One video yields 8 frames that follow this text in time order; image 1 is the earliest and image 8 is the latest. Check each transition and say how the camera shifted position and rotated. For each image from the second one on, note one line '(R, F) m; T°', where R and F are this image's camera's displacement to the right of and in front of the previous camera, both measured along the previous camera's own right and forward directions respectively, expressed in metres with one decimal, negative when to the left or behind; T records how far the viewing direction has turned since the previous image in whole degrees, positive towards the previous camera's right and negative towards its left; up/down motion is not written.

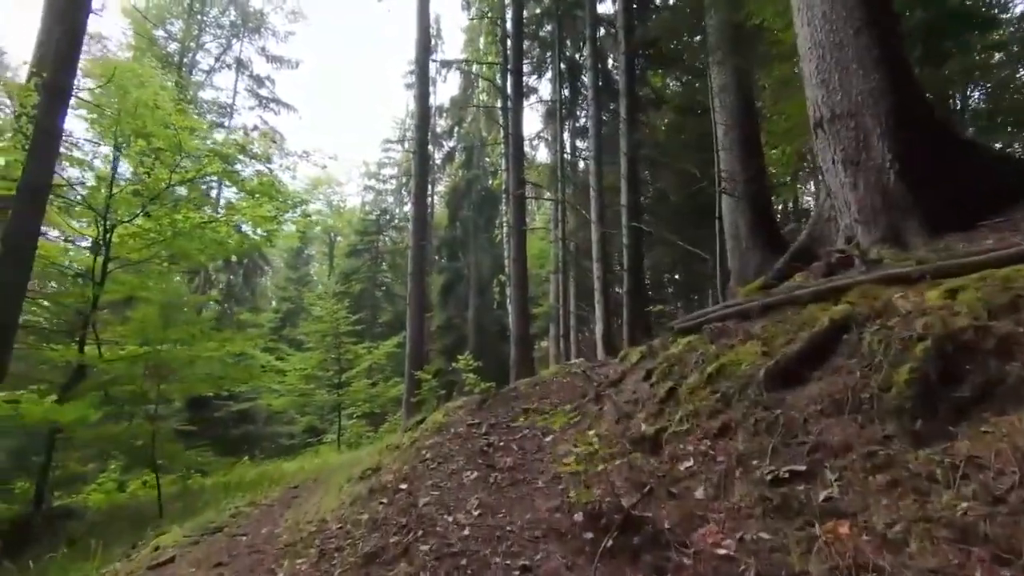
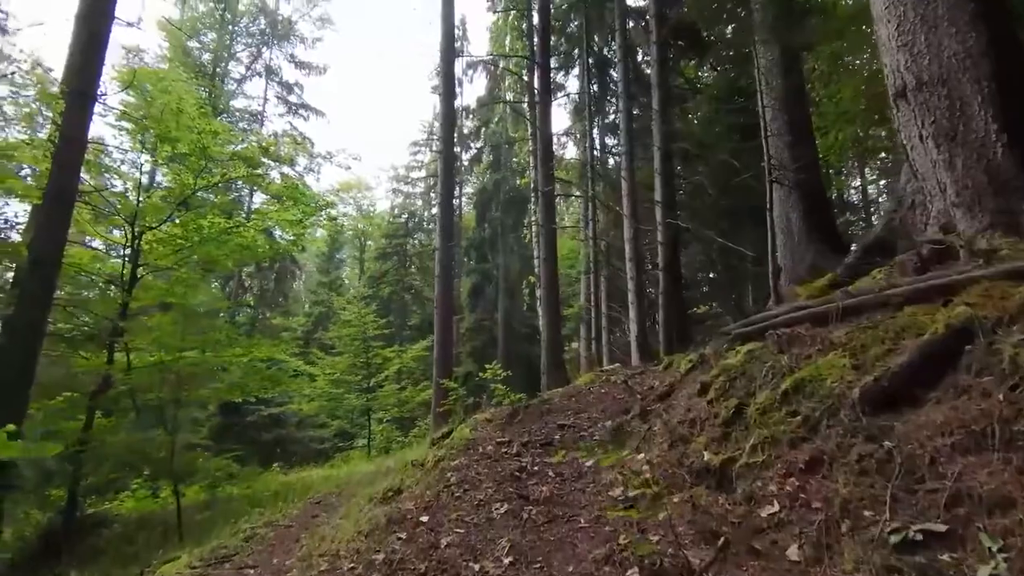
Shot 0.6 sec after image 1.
(0.0, +0.4) m; -3°
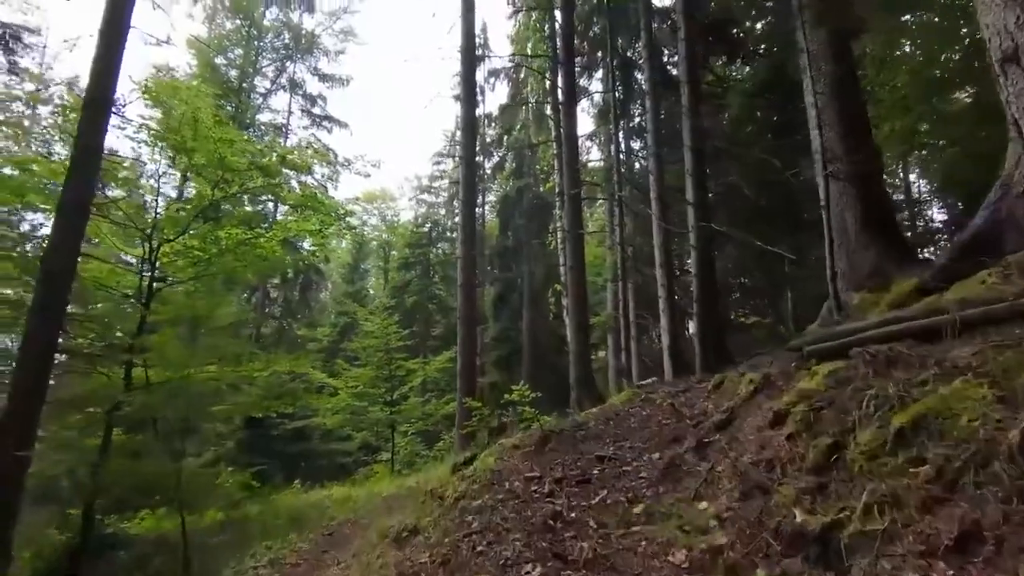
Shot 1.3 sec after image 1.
(0.0, +0.4) m; -2°
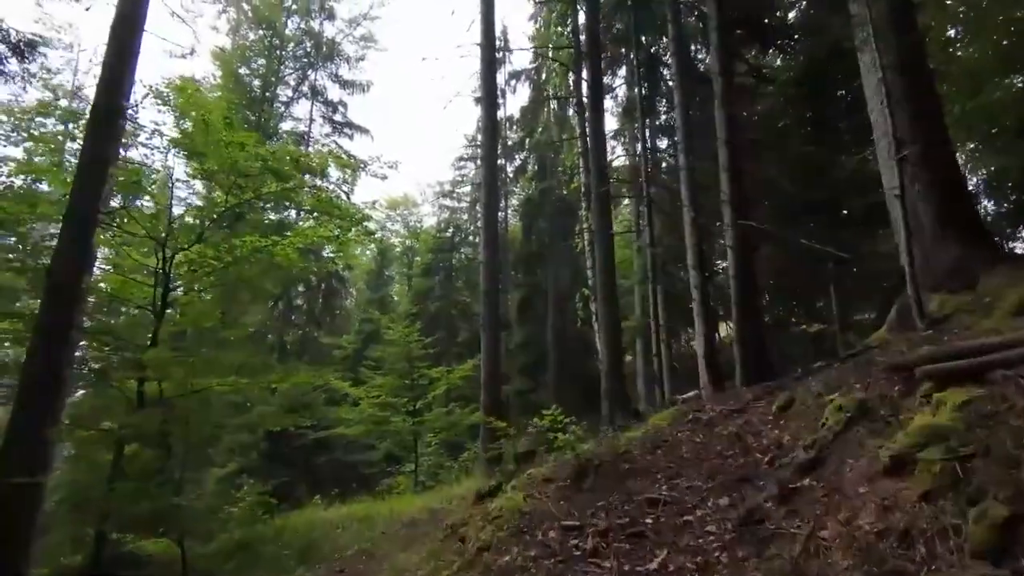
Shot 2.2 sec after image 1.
(0.0, +0.5) m; -2°
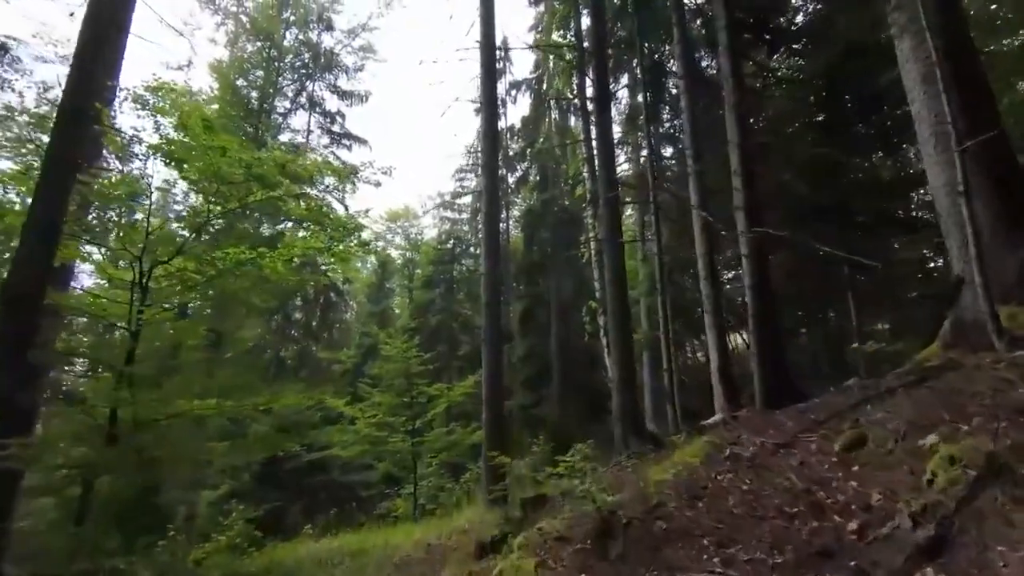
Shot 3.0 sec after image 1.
(0.0, +0.6) m; 0°
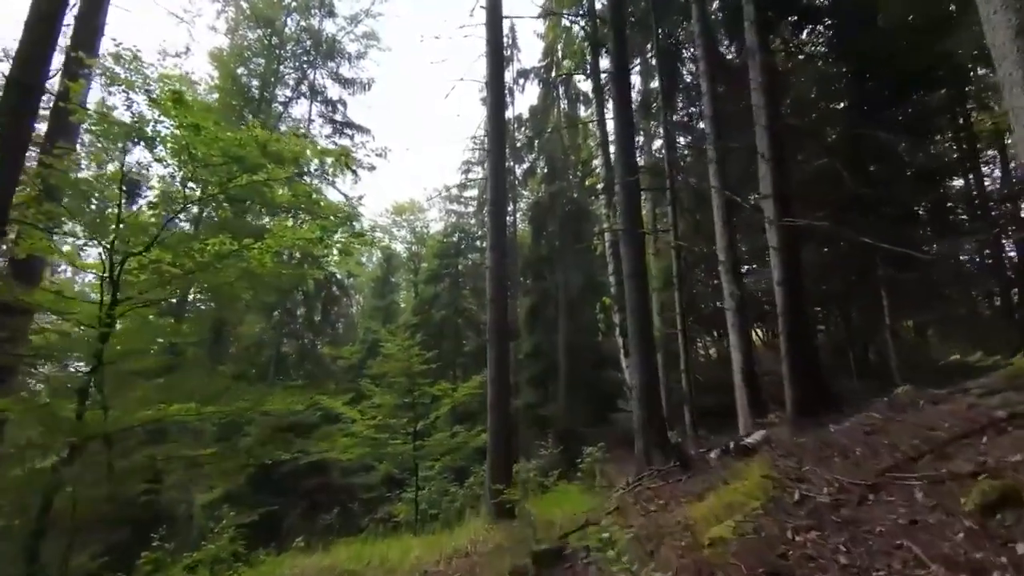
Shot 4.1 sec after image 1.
(0.0, +0.8) m; -1°
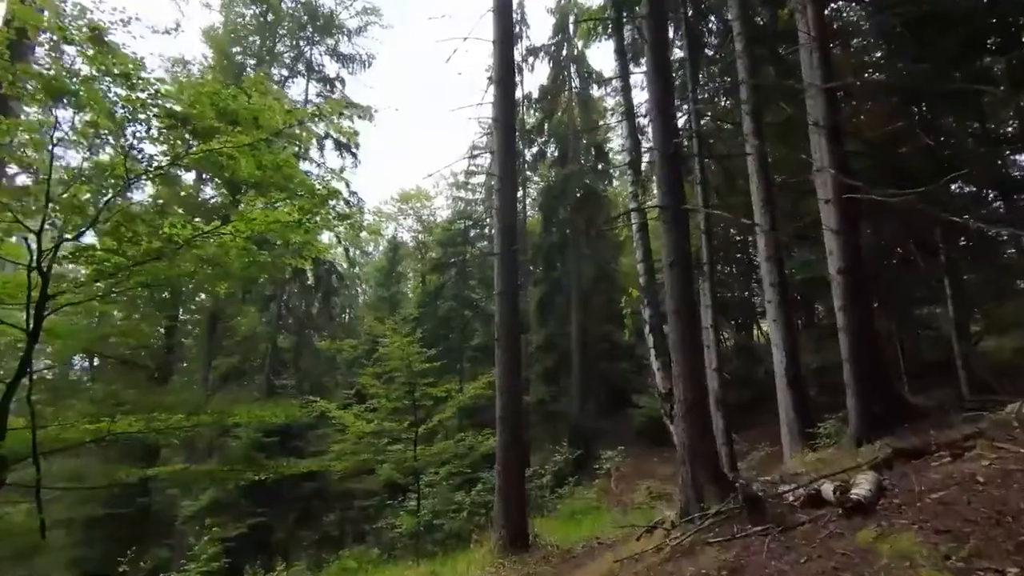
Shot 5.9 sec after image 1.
(0.0, +1.3) m; -1°
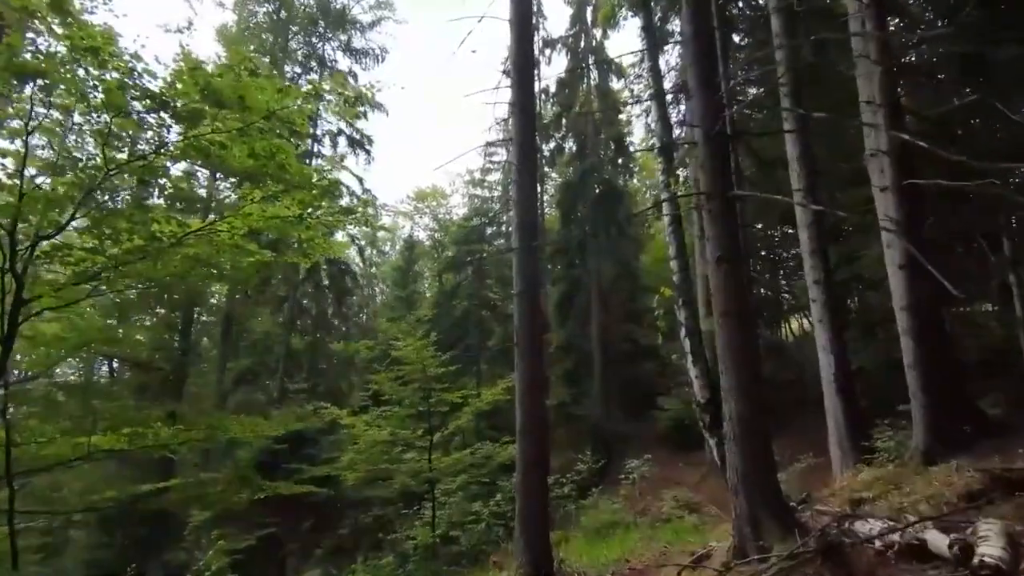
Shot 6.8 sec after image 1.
(0.0, +0.7) m; -1°
